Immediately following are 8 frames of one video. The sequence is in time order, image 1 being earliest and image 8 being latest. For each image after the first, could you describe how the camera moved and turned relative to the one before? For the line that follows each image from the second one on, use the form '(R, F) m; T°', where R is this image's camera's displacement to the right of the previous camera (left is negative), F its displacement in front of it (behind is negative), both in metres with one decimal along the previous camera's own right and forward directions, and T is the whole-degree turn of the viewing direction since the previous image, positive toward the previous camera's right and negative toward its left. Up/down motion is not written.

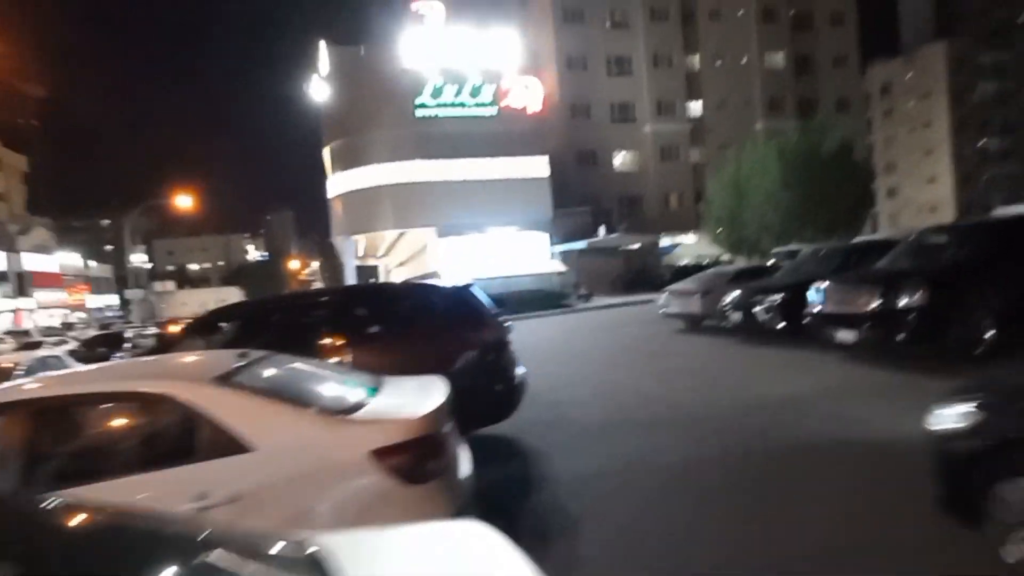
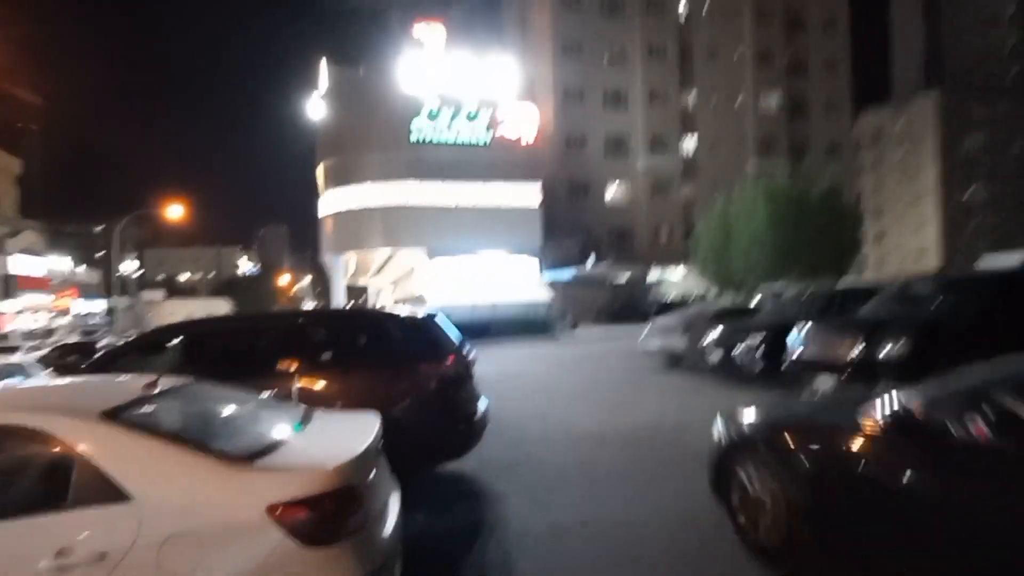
(+0.3, +0.1) m; 0°
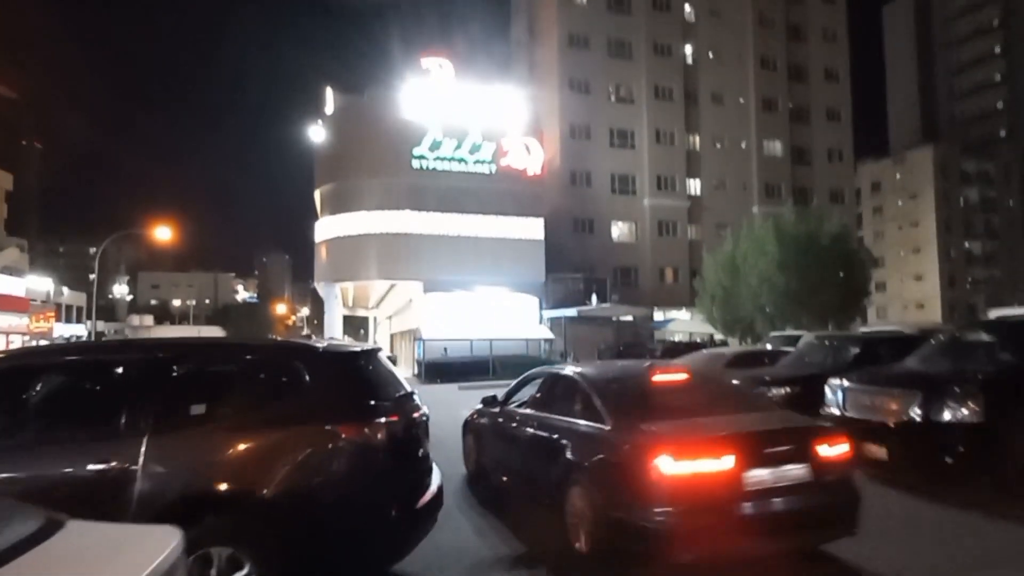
(+0.3, +1.3) m; -1°
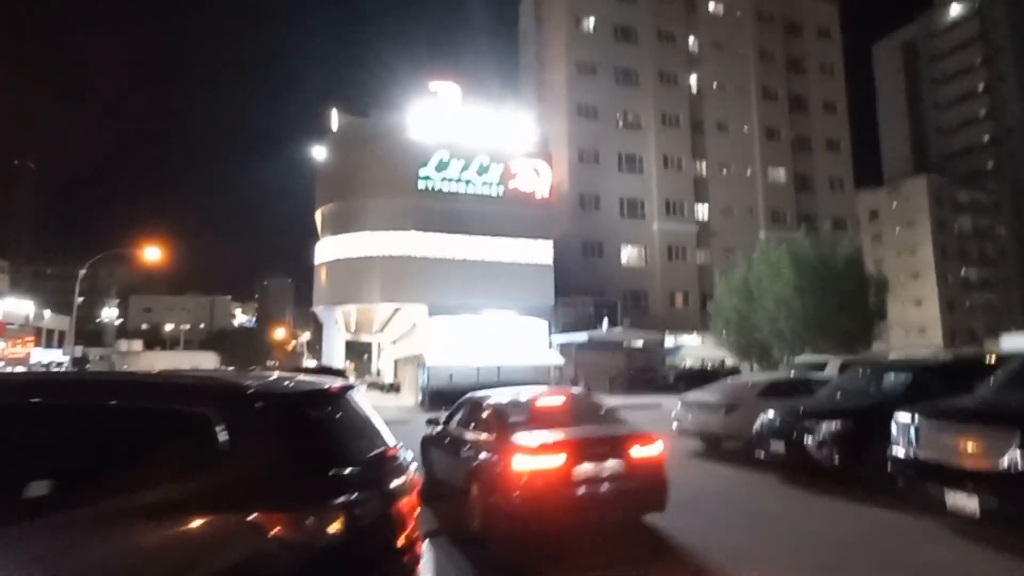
(-0.1, +1.3) m; 0°
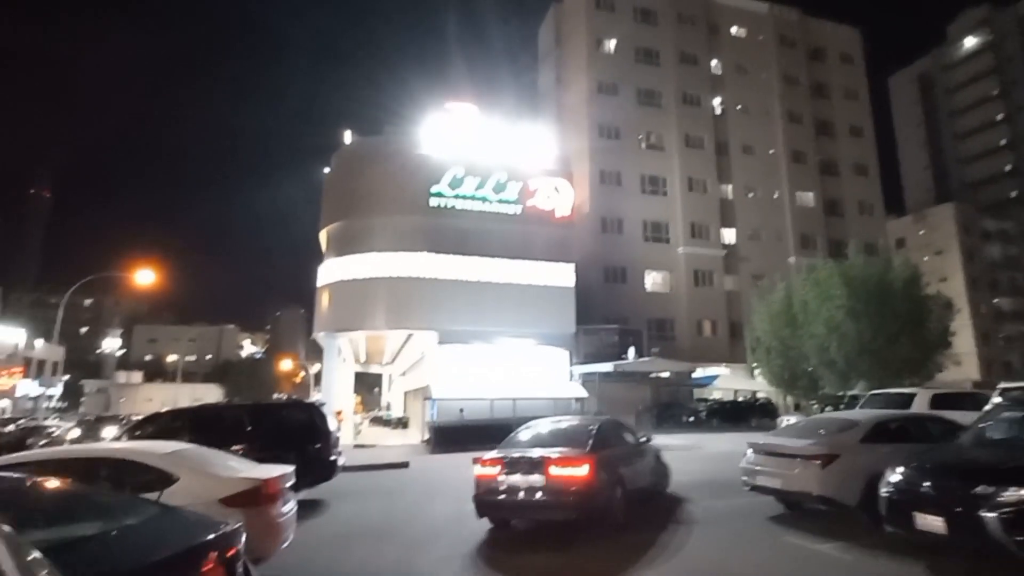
(0.0, +2.7) m; -2°
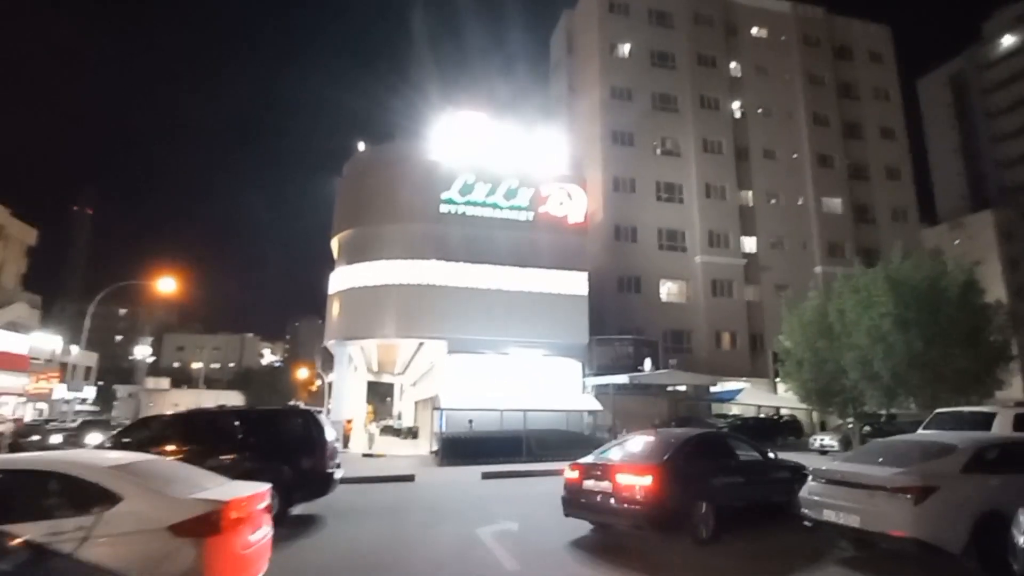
(-0.1, +1.0) m; -1°
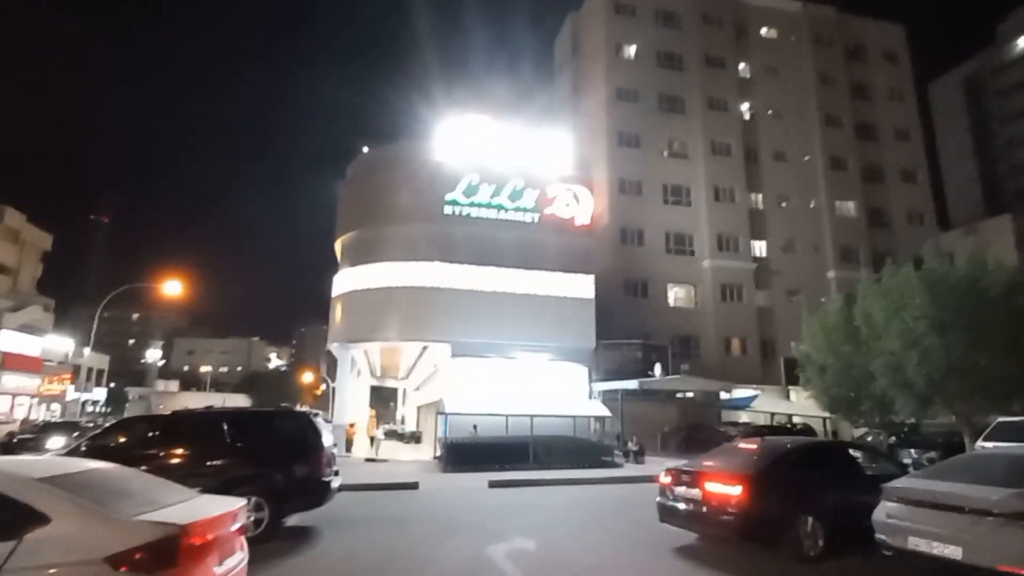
(-0.2, +0.9) m; 0°
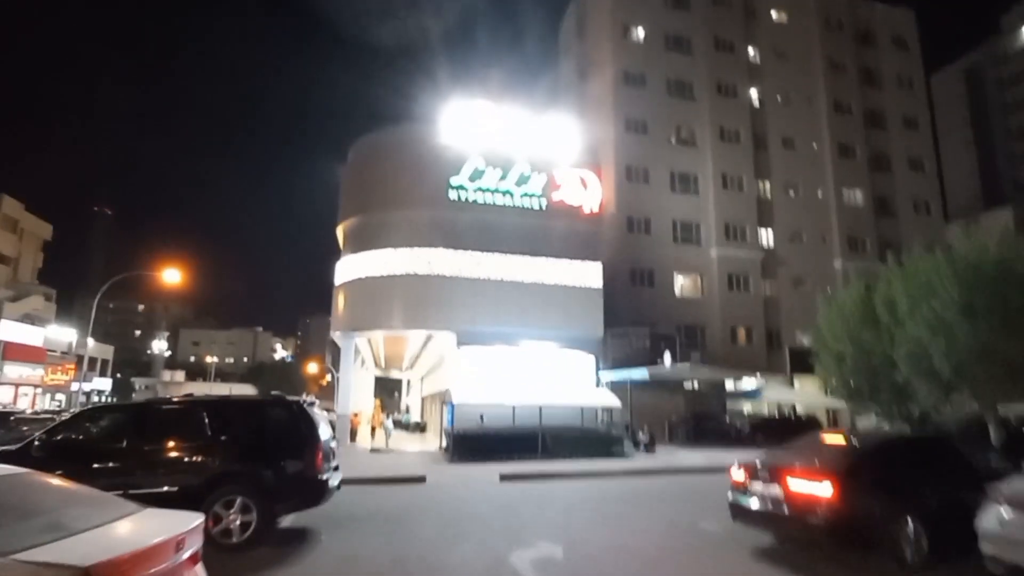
(-0.3, +0.8) m; 0°
